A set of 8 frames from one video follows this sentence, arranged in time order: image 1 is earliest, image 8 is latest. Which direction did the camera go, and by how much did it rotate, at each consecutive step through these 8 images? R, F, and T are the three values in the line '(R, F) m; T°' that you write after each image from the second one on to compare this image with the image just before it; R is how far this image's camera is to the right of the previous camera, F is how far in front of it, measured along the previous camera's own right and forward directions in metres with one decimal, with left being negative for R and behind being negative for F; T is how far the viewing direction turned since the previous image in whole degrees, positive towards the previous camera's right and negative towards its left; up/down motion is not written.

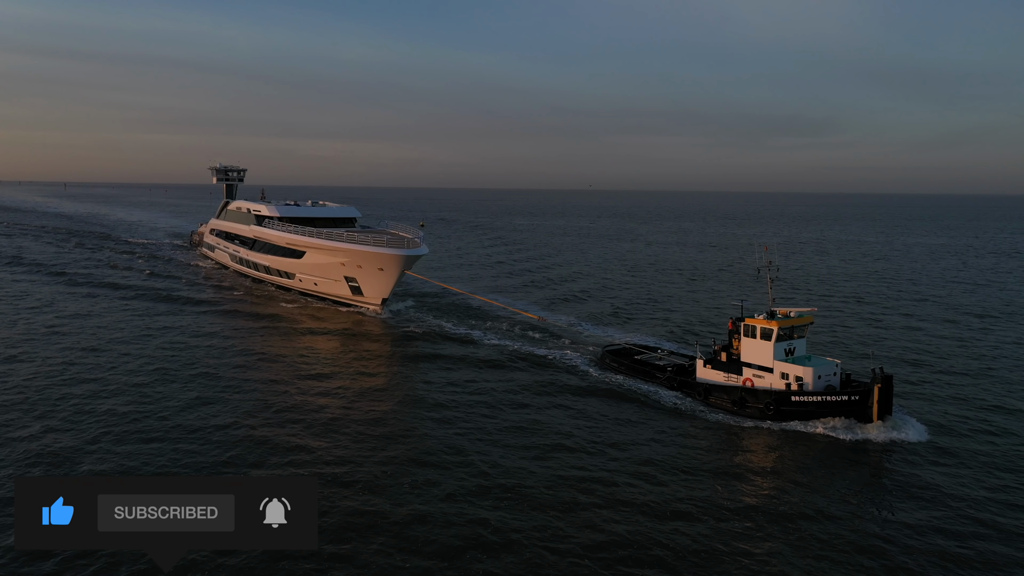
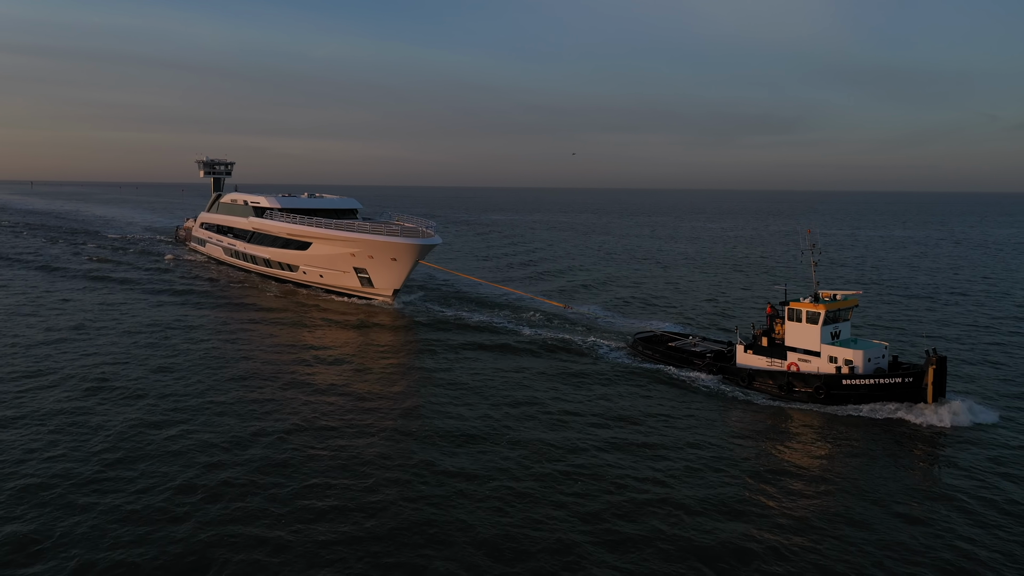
(-1.7, +0.6) m; +2°
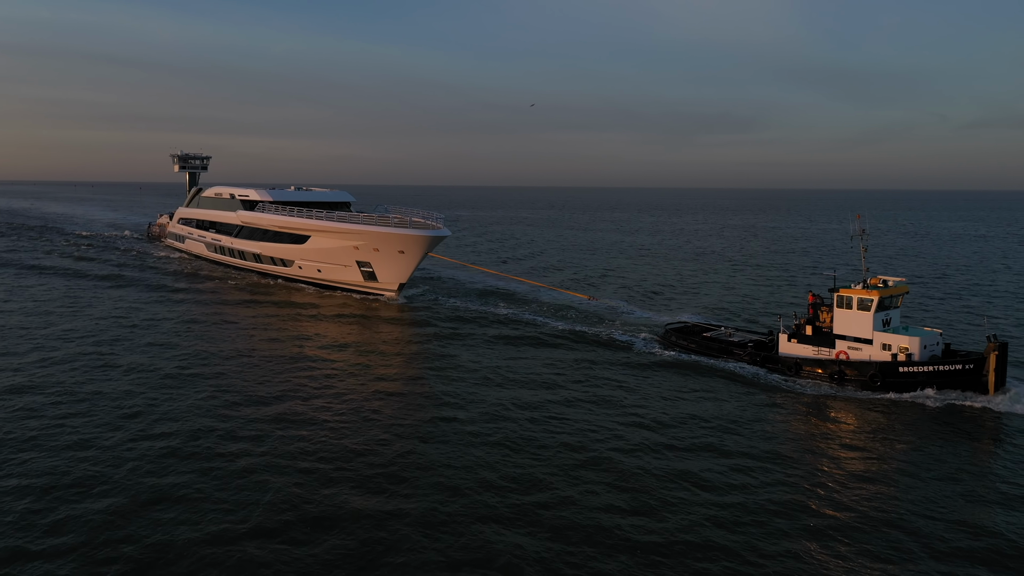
(-1.9, +1.0) m; +3°
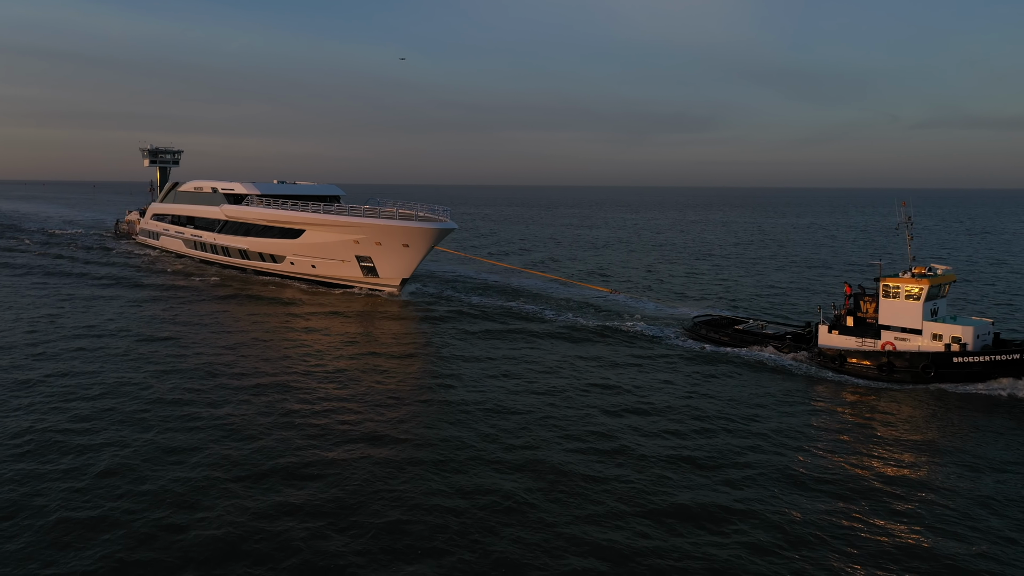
(-1.8, +1.1) m; +3°
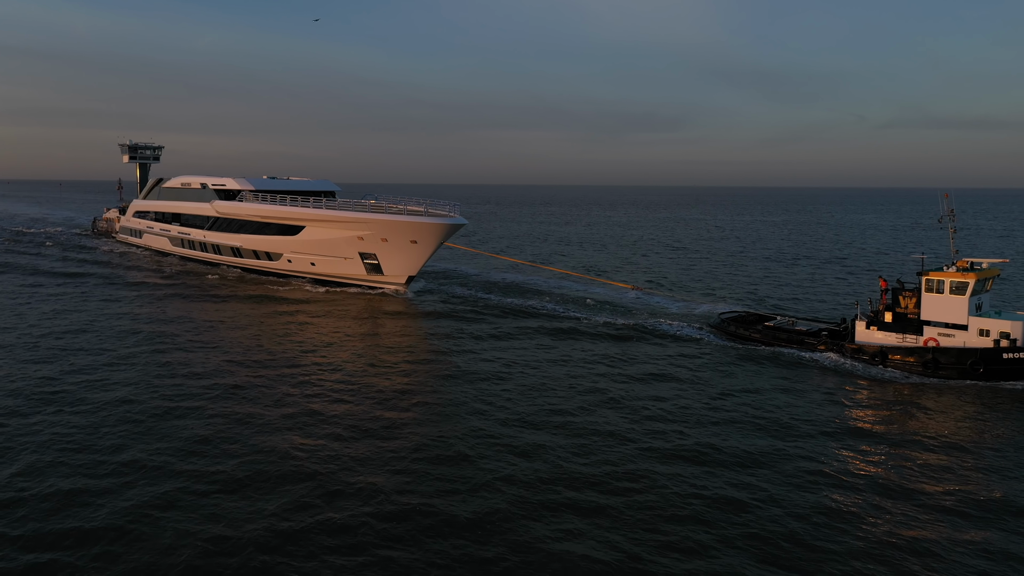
(-1.4, +0.9) m; +2°
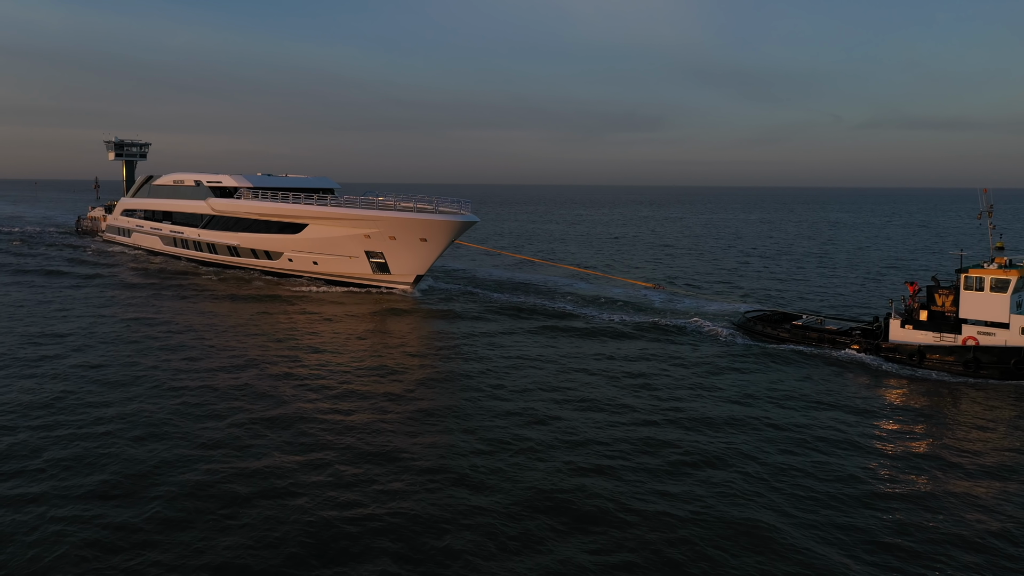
(-1.2, +0.7) m; +1°
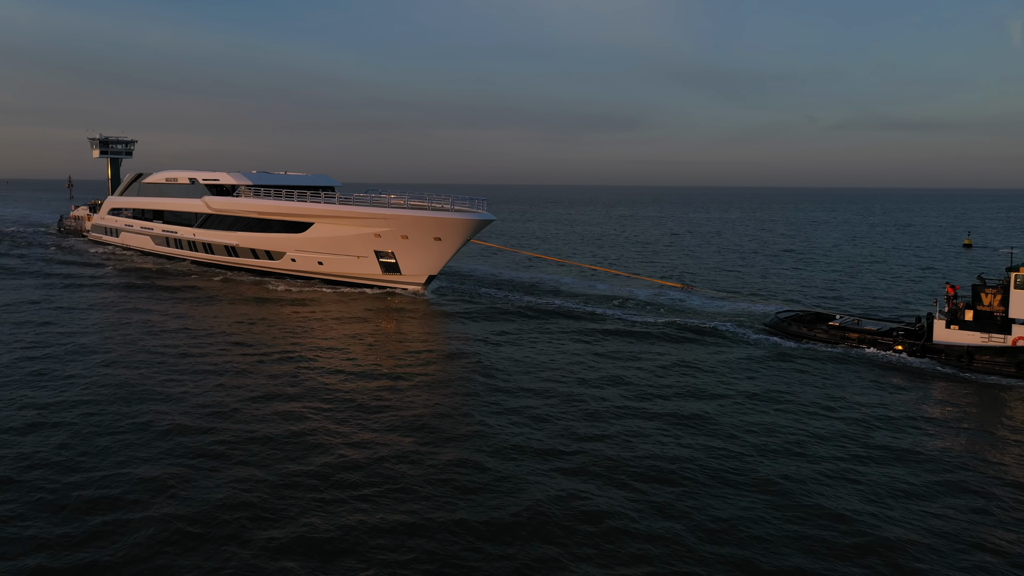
(-1.4, +0.8) m; +2°
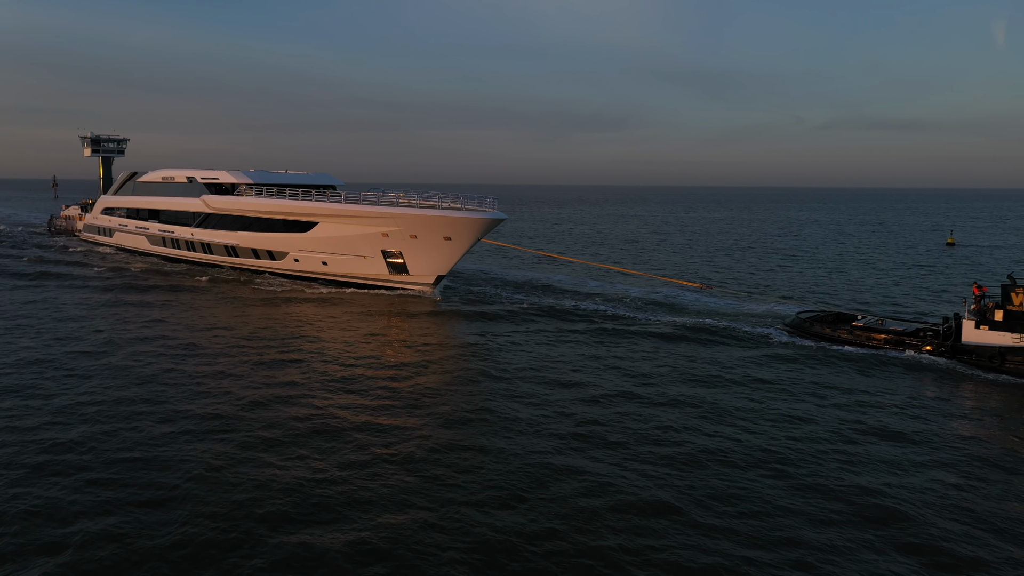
(-0.8, +0.5) m; +1°
